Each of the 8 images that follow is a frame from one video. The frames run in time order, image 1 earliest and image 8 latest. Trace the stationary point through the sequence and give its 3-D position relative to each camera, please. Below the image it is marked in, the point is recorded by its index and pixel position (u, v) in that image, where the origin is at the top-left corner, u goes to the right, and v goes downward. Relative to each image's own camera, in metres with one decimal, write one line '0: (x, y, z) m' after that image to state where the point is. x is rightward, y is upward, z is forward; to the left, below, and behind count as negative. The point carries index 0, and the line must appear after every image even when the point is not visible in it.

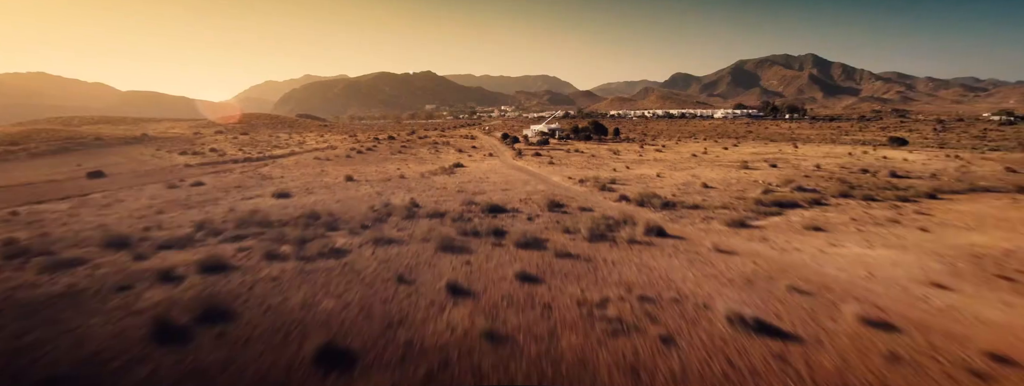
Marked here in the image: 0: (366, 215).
0: (-5.4, -0.8, +18.8) m
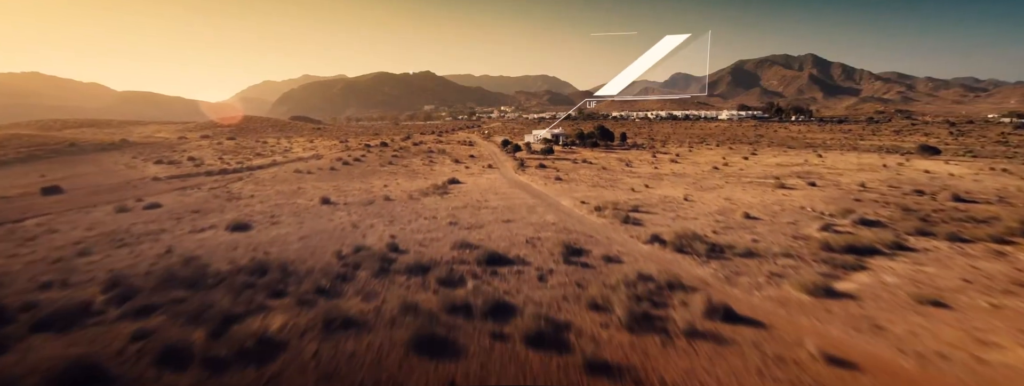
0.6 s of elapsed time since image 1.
0: (-5.3, -2.1, +14.6) m
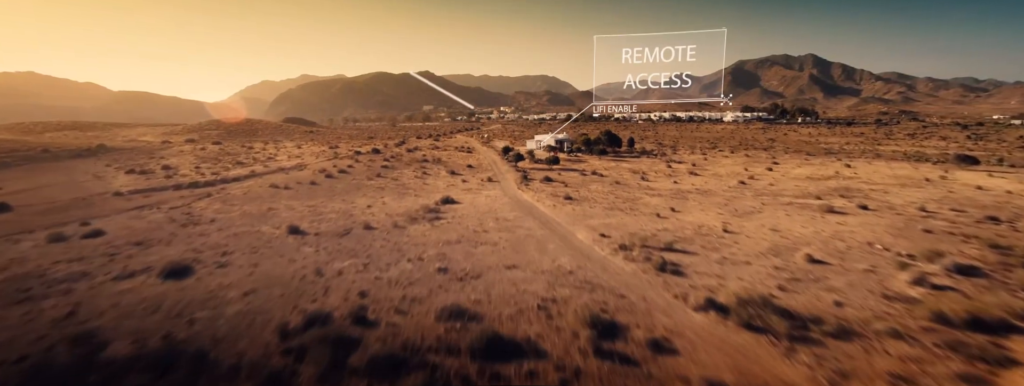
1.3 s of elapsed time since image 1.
0: (-5.1, -3.3, +10.5) m
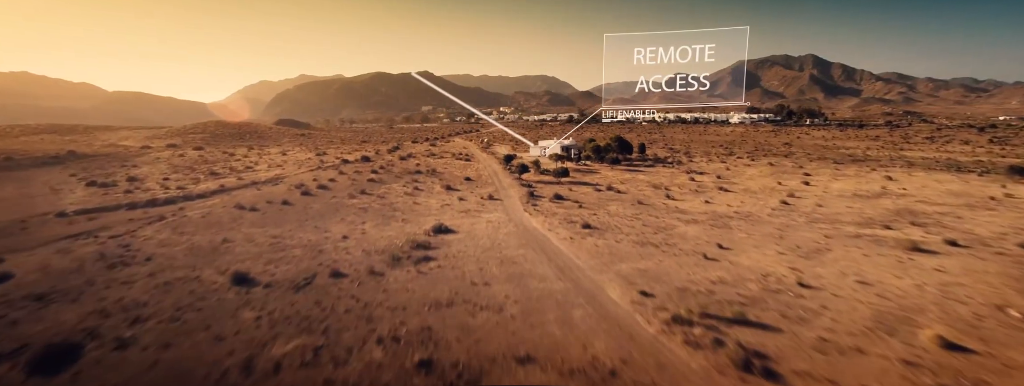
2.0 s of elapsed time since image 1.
0: (-4.8, -4.6, +5.6) m
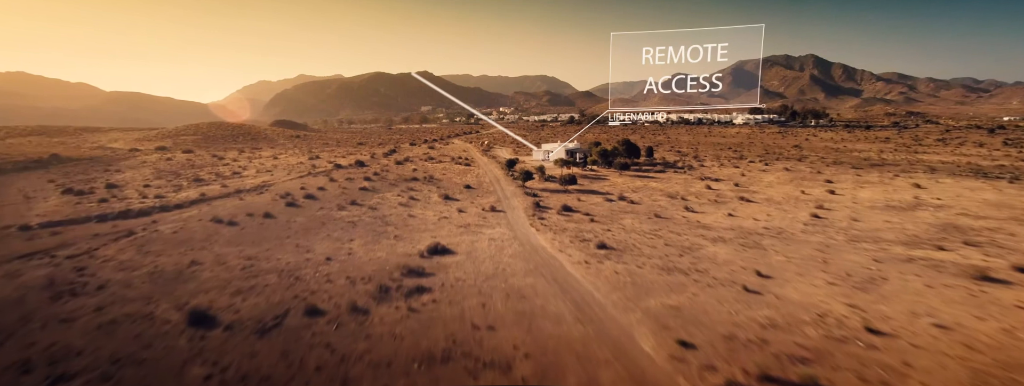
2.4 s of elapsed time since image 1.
0: (-4.6, -5.3, +2.9) m
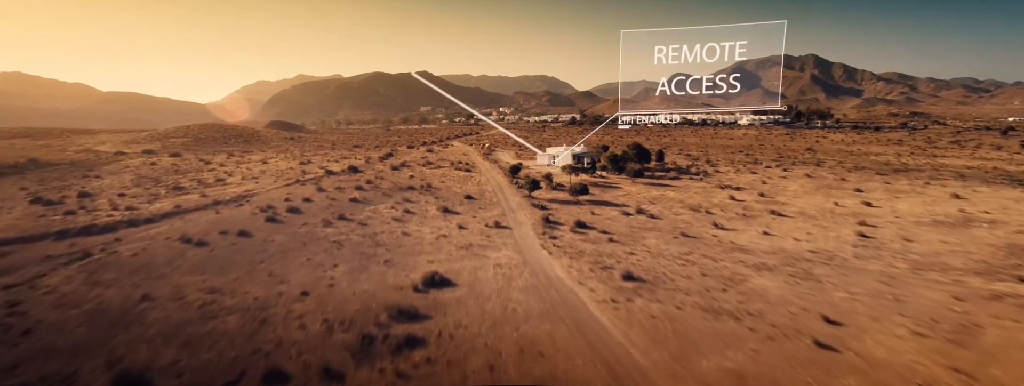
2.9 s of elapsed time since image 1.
0: (-4.2, -6.1, -0.2) m
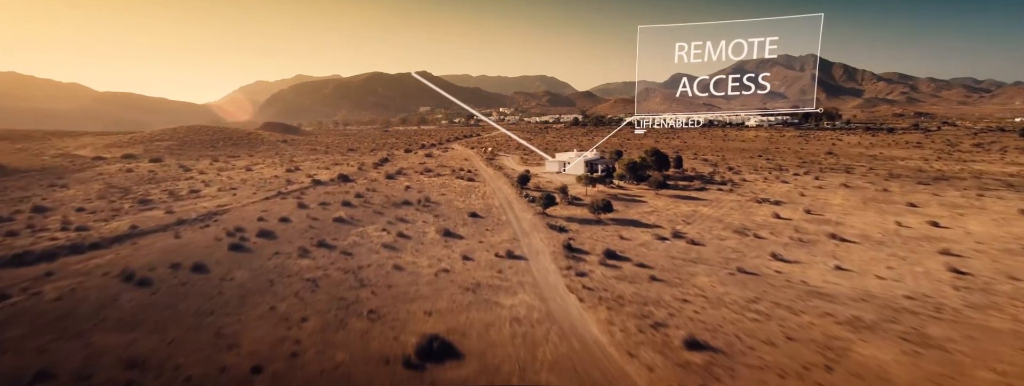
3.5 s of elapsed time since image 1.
0: (-3.6, -7.0, -4.7) m
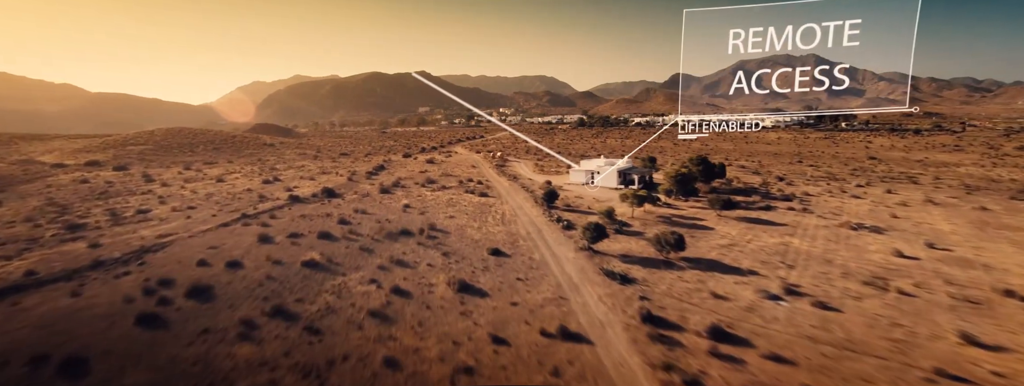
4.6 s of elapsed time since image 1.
0: (-2.1, -8.3, -12.0) m
